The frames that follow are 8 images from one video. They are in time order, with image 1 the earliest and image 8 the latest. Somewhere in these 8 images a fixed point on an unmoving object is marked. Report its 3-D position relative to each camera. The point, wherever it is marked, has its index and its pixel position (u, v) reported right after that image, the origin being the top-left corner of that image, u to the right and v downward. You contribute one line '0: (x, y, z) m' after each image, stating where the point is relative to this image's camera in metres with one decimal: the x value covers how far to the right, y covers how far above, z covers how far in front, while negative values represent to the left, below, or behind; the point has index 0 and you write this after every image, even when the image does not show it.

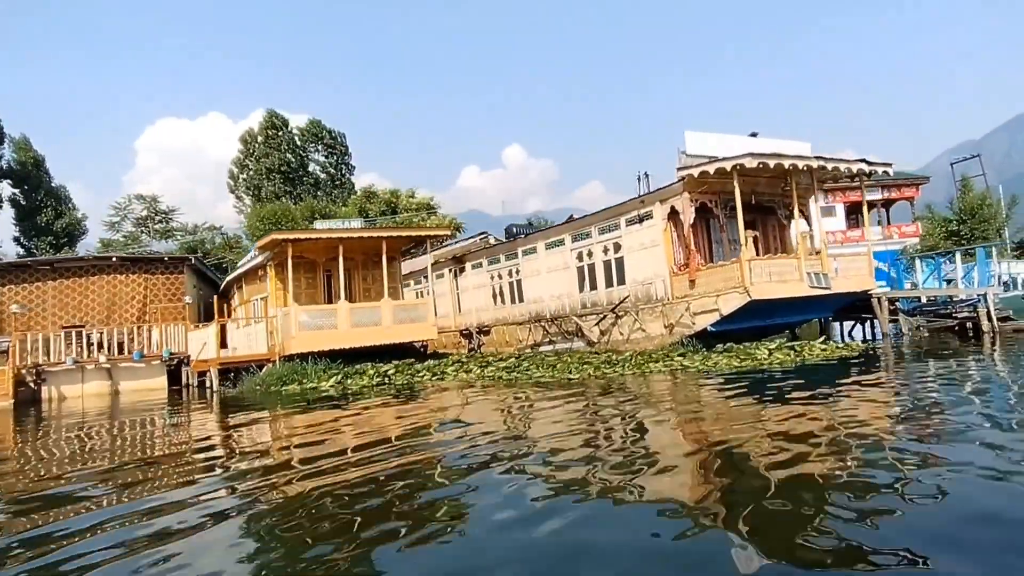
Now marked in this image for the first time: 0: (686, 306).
0: (+3.9, -0.4, +15.3) m
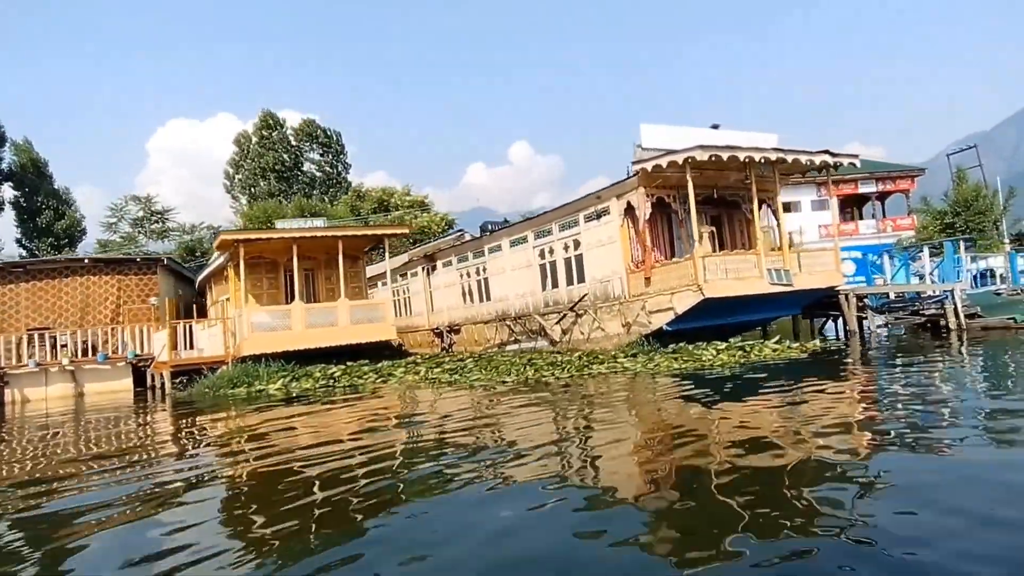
0: (+2.8, -0.4, +14.9) m
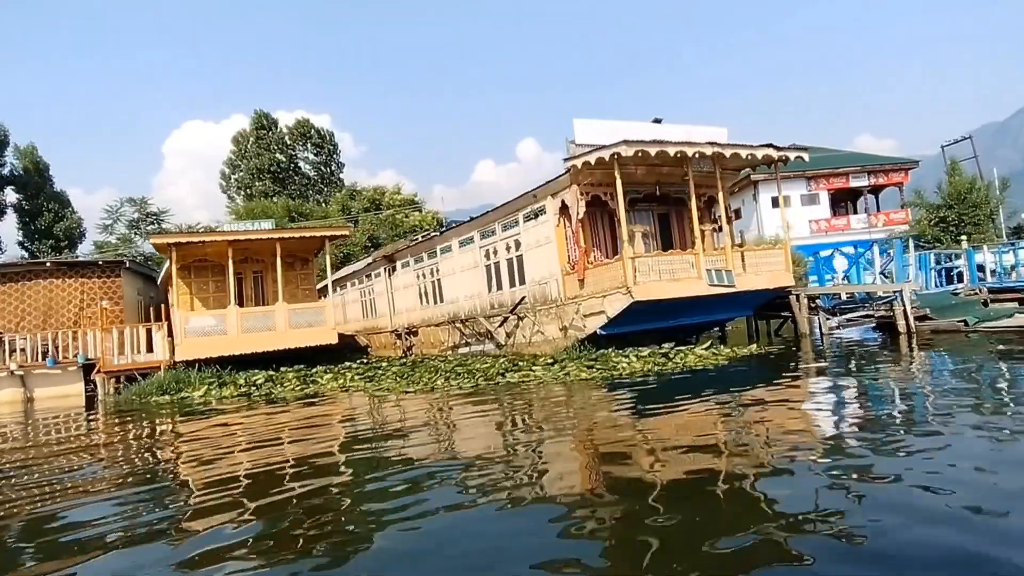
0: (+1.3, -0.4, +14.2) m
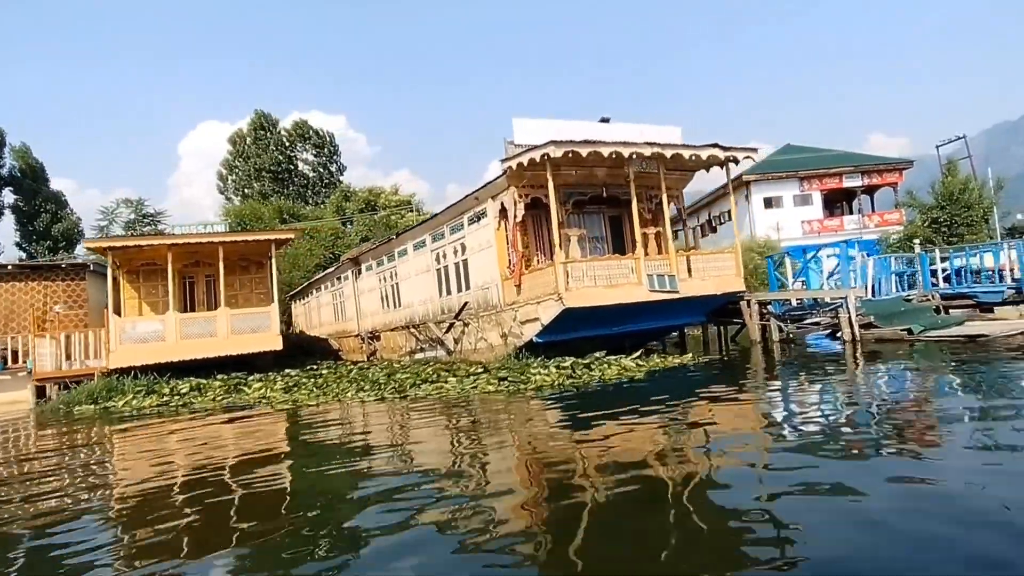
0: (0.0, -0.5, +13.7) m
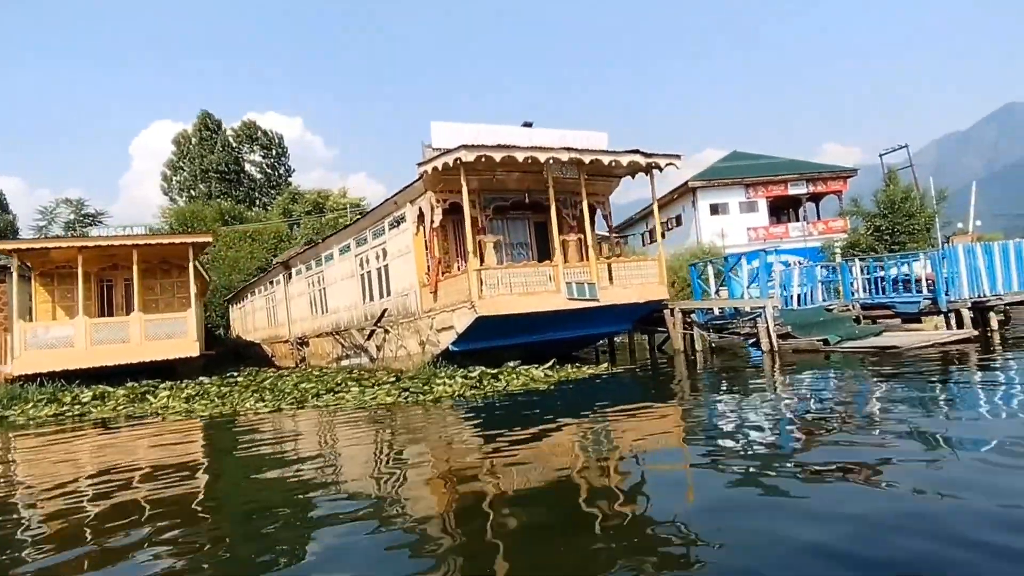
0: (-1.6, -0.7, +13.4) m
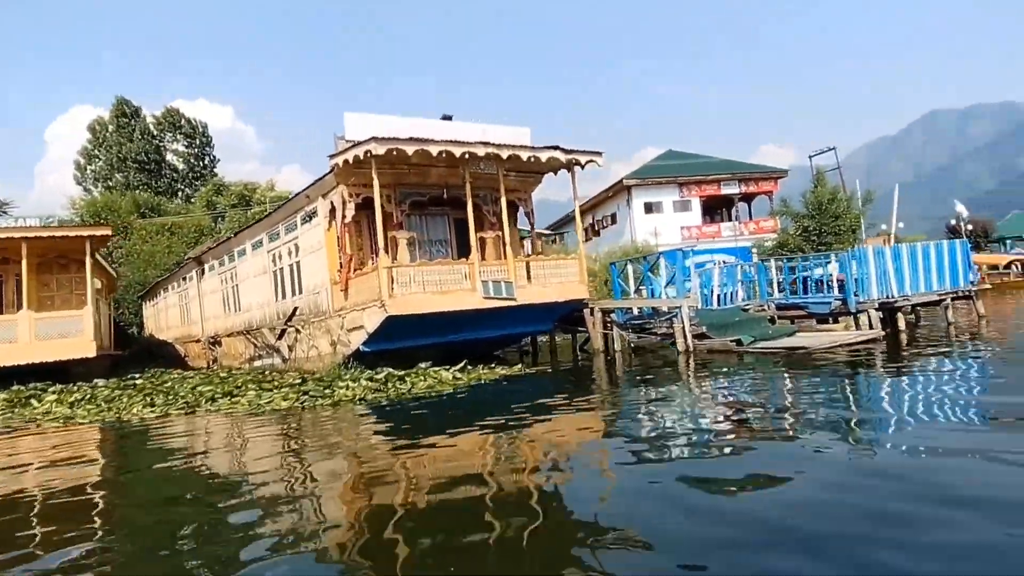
0: (-3.2, -0.6, +12.8) m
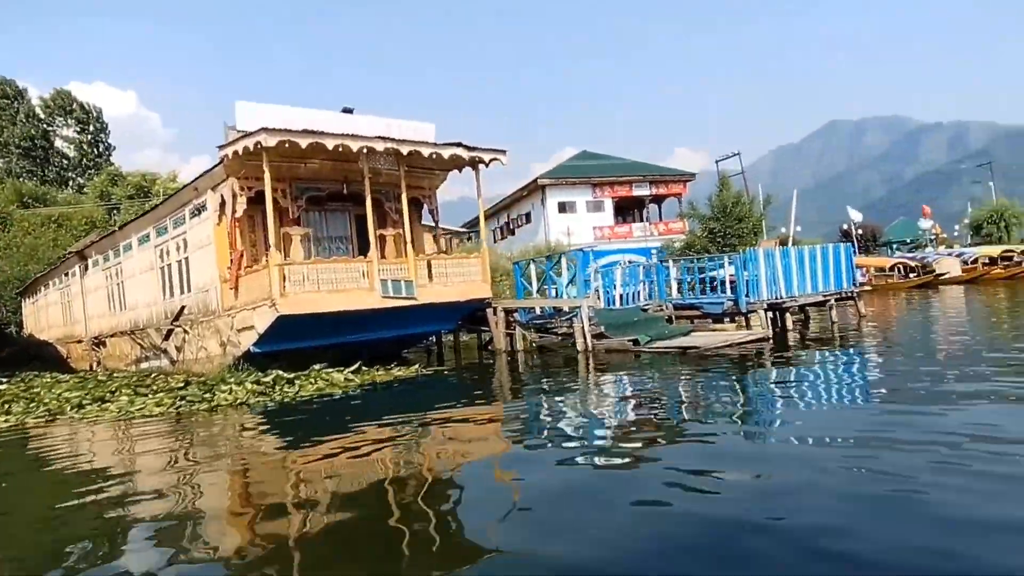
0: (-5.0, -0.6, +12.2) m
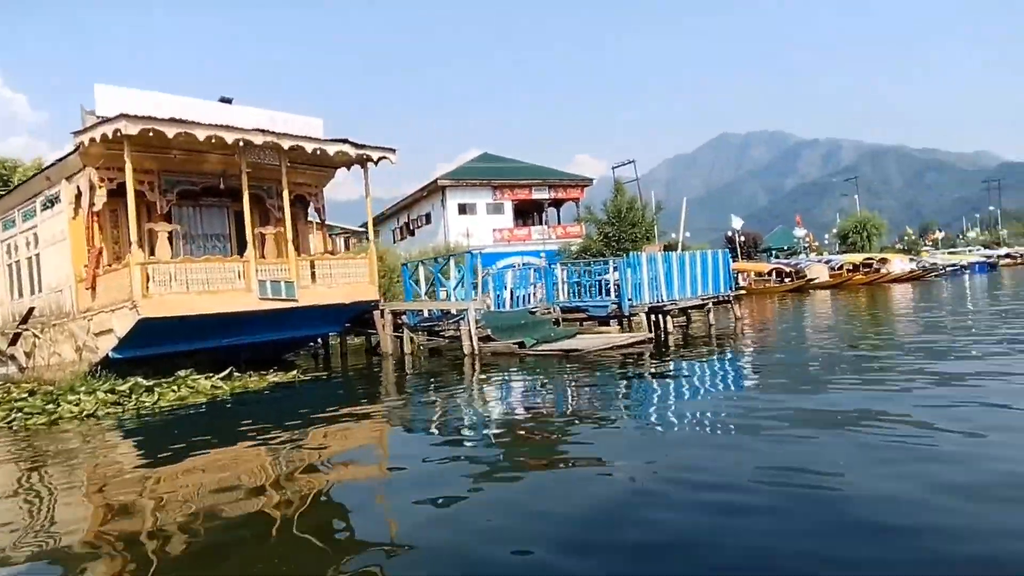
0: (-6.9, -0.6, +11.2) m
